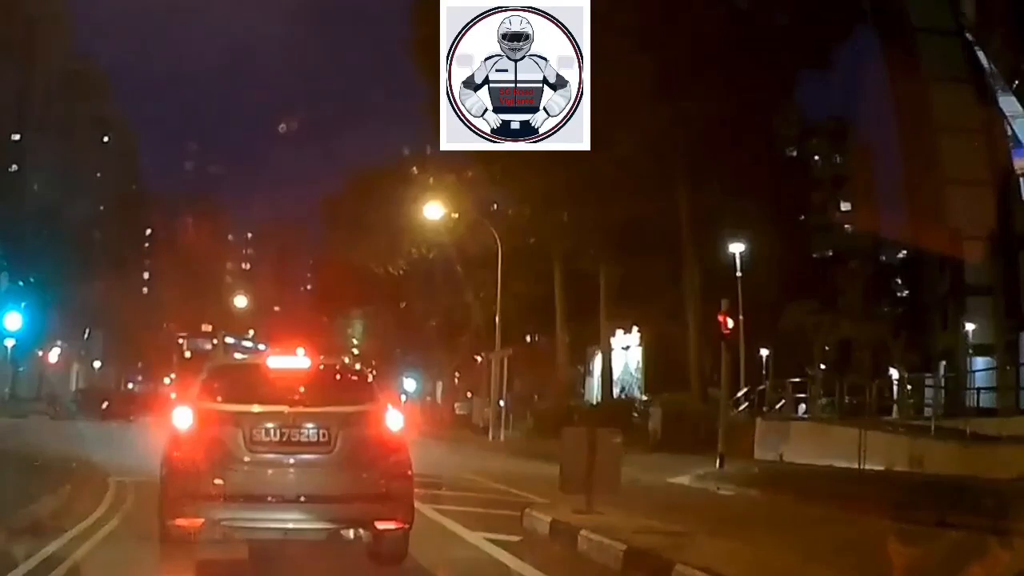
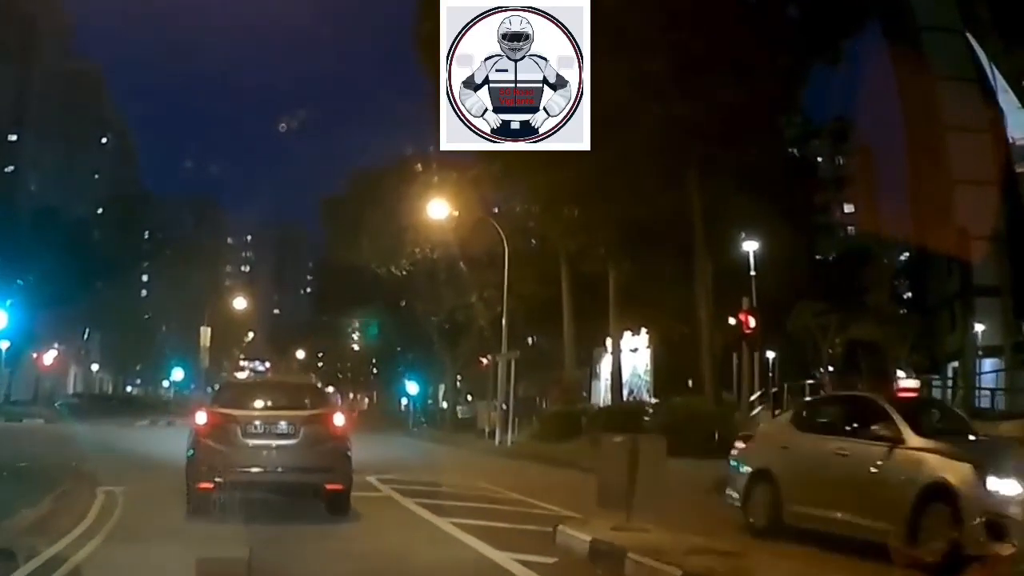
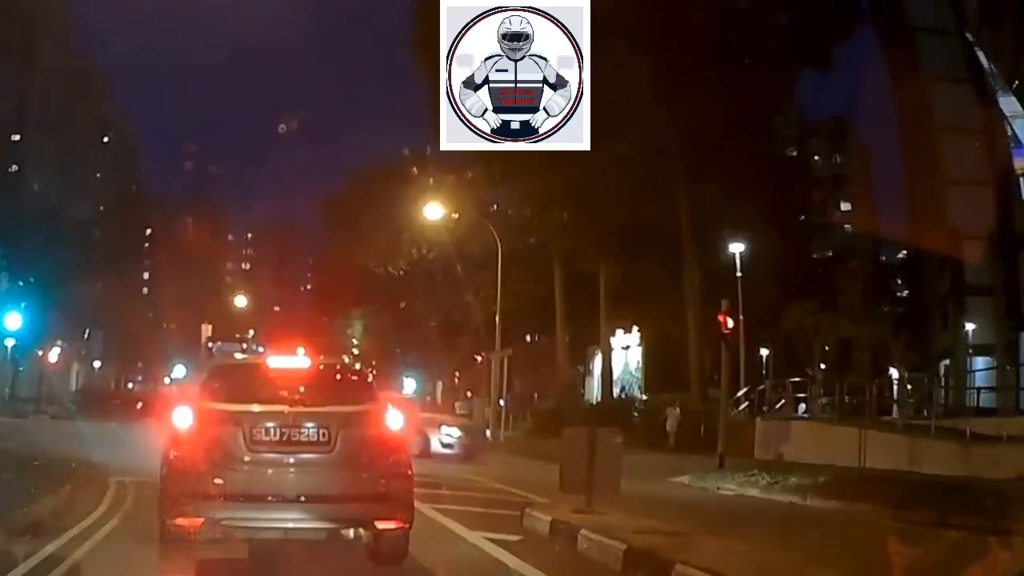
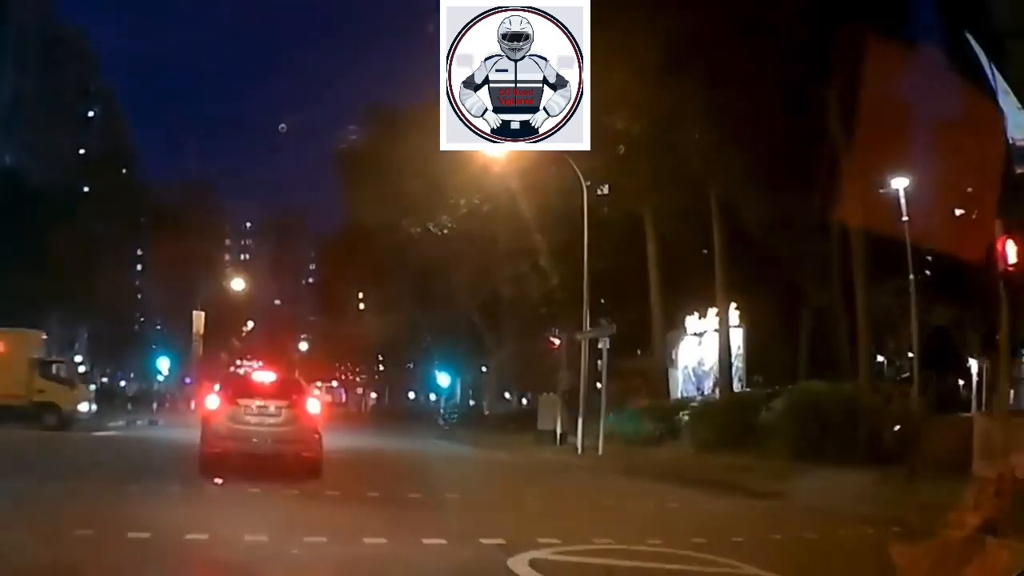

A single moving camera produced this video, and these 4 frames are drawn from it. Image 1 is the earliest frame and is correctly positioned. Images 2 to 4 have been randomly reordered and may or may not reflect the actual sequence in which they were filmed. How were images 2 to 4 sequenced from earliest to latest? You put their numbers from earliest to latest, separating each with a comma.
3, 2, 4
